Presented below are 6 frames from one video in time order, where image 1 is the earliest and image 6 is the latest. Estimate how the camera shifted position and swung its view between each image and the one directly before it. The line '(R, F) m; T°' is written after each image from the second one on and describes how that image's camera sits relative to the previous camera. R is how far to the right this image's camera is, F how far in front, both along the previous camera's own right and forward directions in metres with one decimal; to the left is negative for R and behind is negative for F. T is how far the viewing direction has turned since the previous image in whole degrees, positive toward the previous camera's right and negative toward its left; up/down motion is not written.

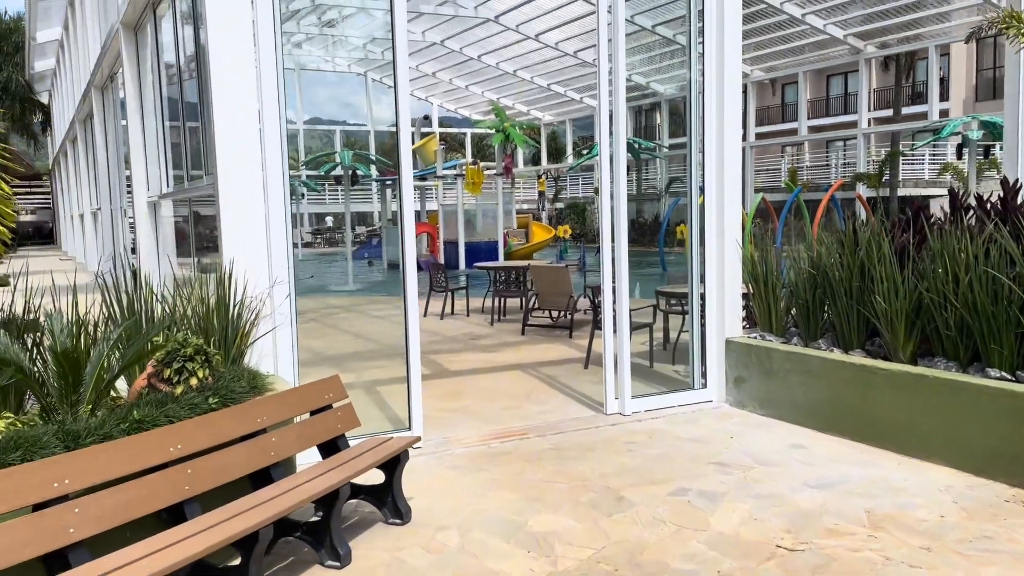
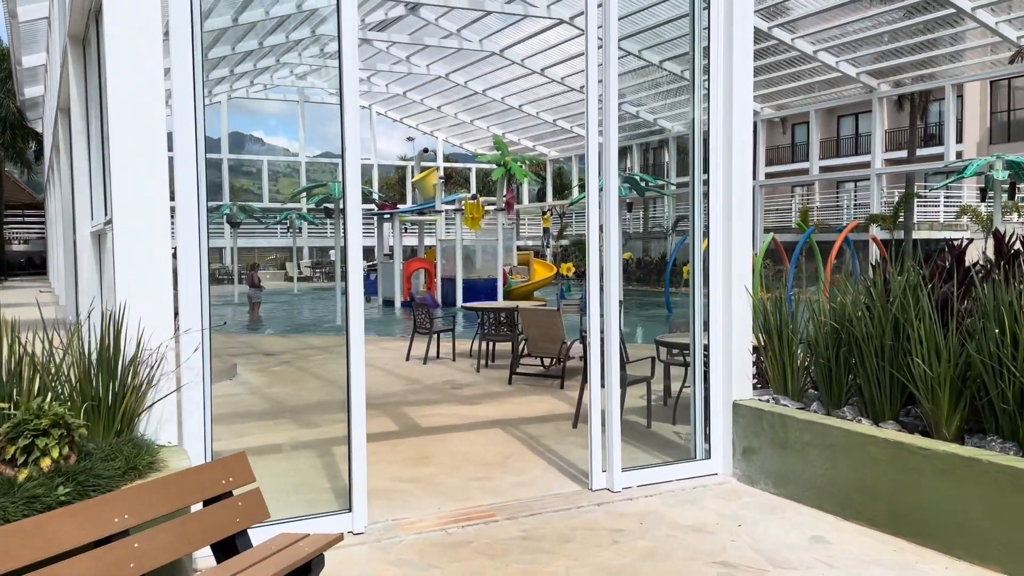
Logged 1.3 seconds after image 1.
(+0.2, +0.7) m; -1°
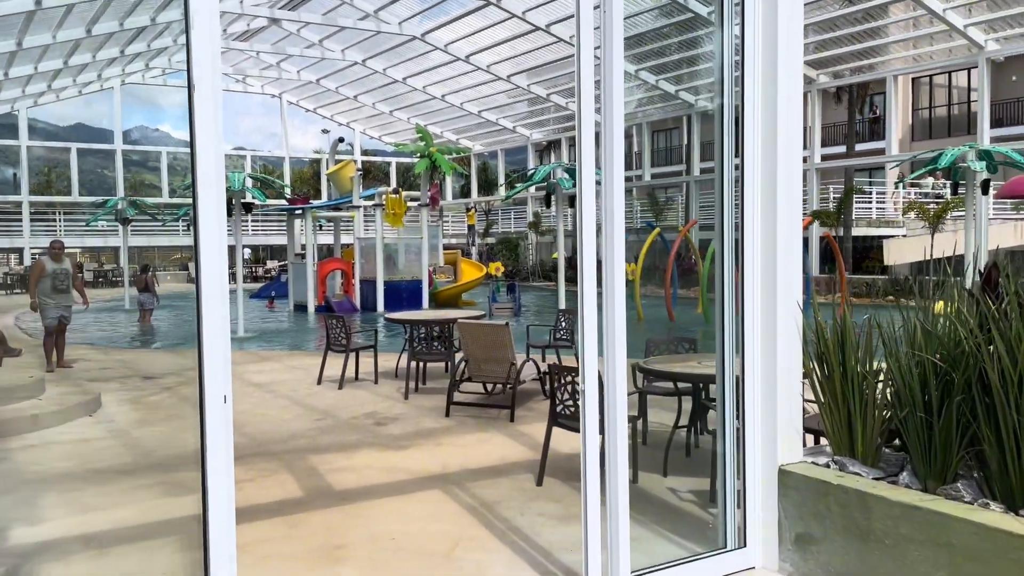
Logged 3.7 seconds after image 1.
(-0.1, +1.3) m; +5°
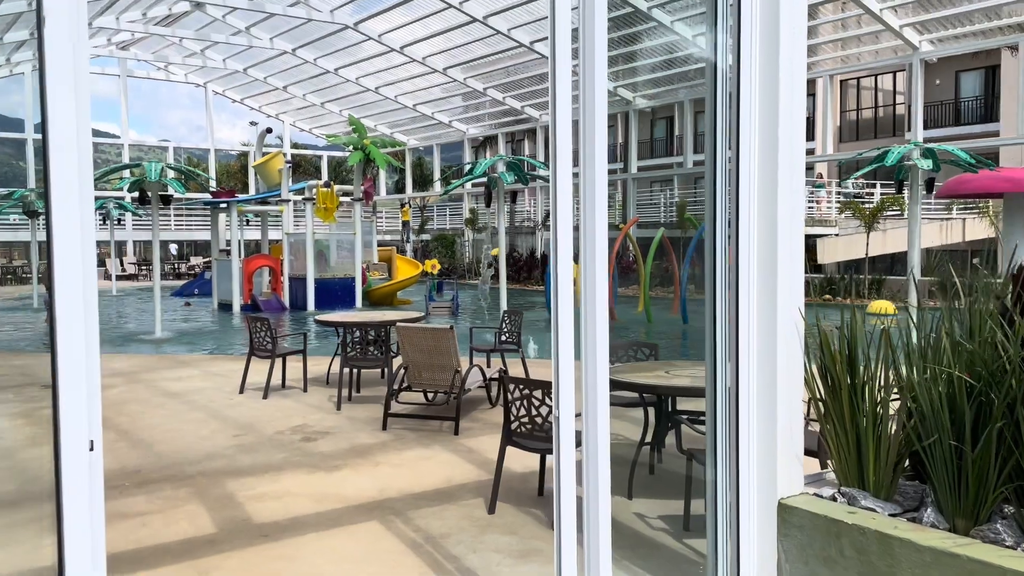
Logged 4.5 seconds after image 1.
(-0.1, +0.5) m; +5°
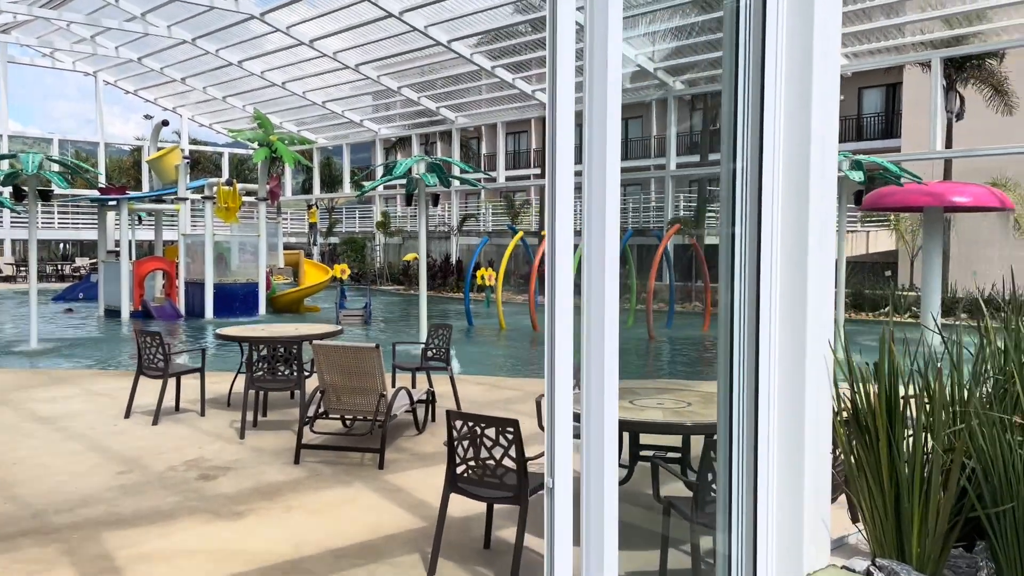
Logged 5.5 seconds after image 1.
(-0.1, +0.6) m; +6°
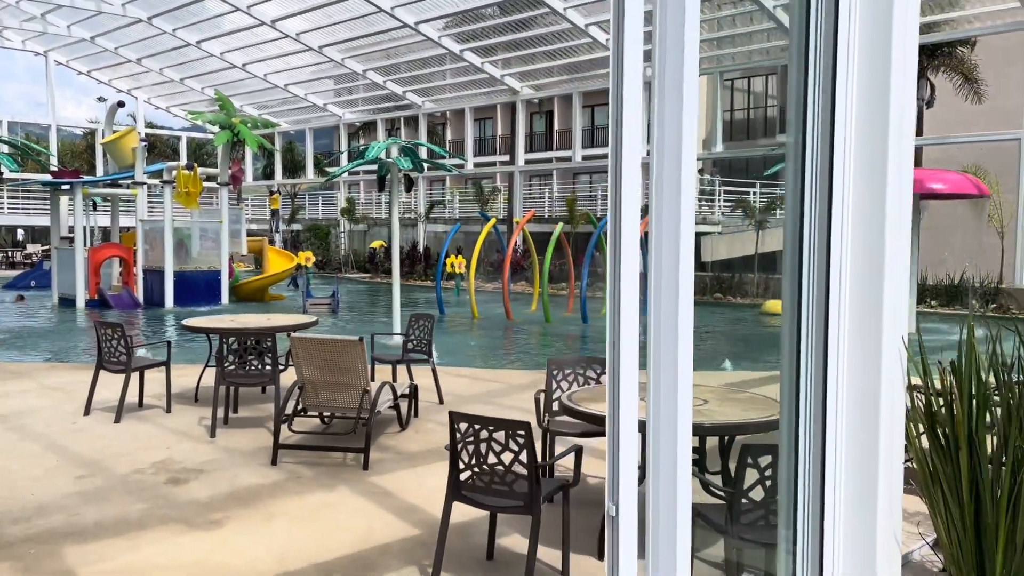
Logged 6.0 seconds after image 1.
(-0.2, +0.3) m; +3°
